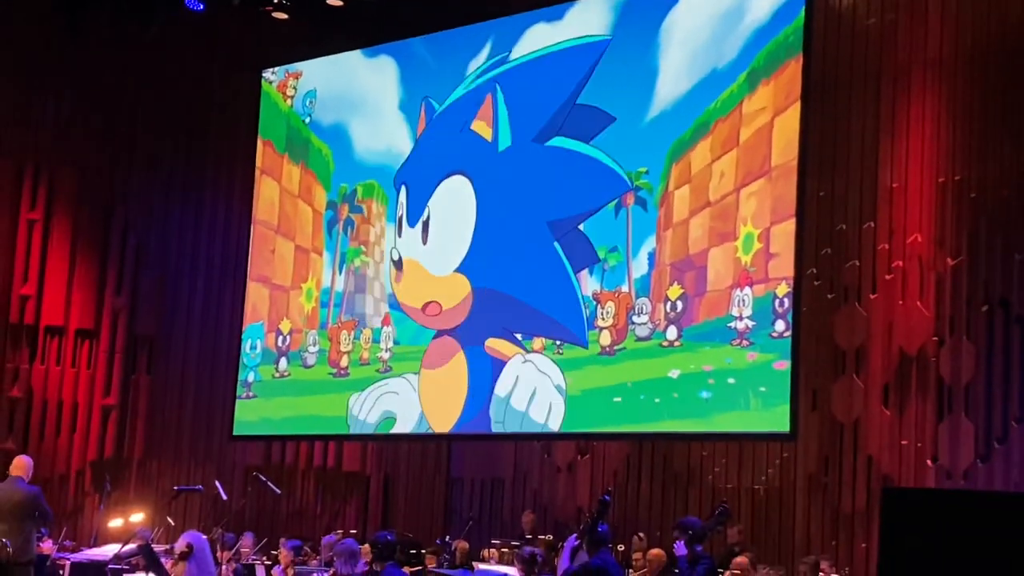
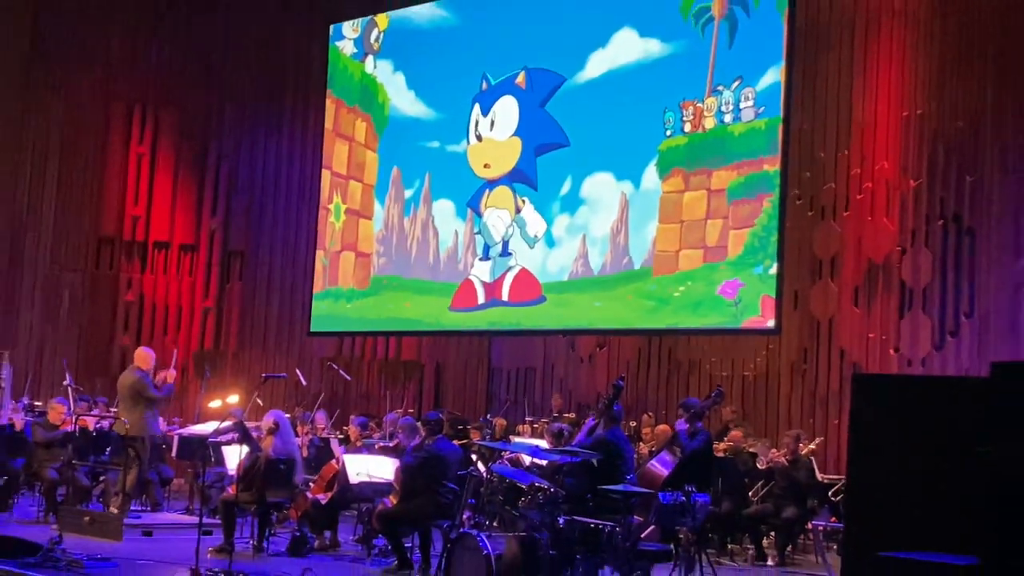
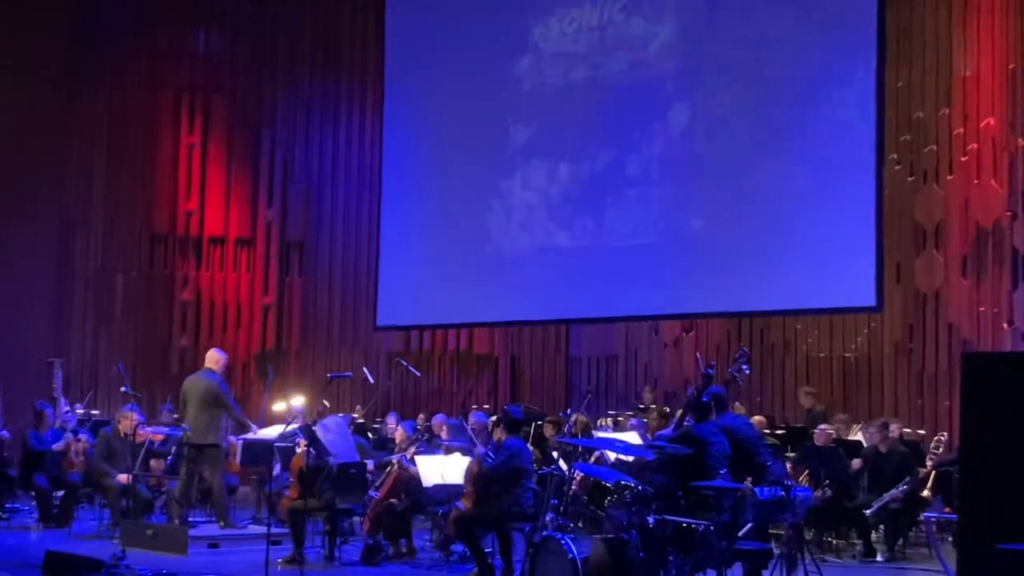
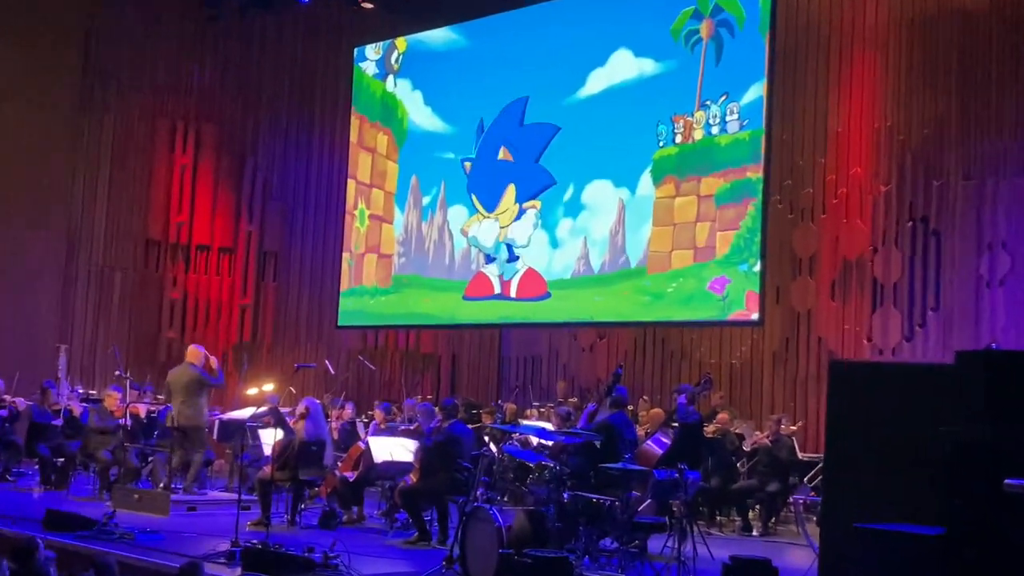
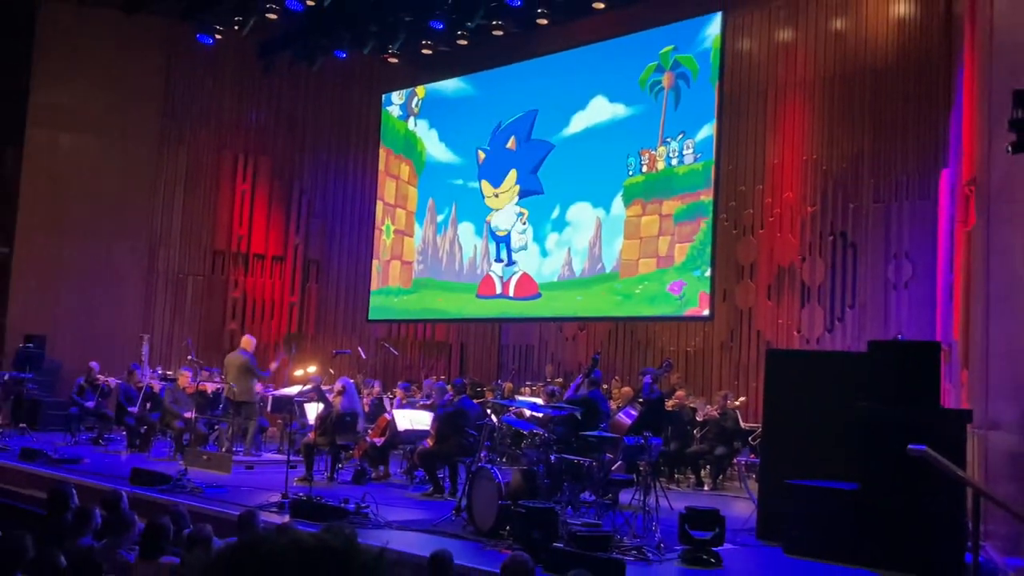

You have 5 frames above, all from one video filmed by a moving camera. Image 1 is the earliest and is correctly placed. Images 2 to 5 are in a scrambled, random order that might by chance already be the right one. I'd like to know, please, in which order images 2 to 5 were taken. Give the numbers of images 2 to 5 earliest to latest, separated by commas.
2, 5, 4, 3
